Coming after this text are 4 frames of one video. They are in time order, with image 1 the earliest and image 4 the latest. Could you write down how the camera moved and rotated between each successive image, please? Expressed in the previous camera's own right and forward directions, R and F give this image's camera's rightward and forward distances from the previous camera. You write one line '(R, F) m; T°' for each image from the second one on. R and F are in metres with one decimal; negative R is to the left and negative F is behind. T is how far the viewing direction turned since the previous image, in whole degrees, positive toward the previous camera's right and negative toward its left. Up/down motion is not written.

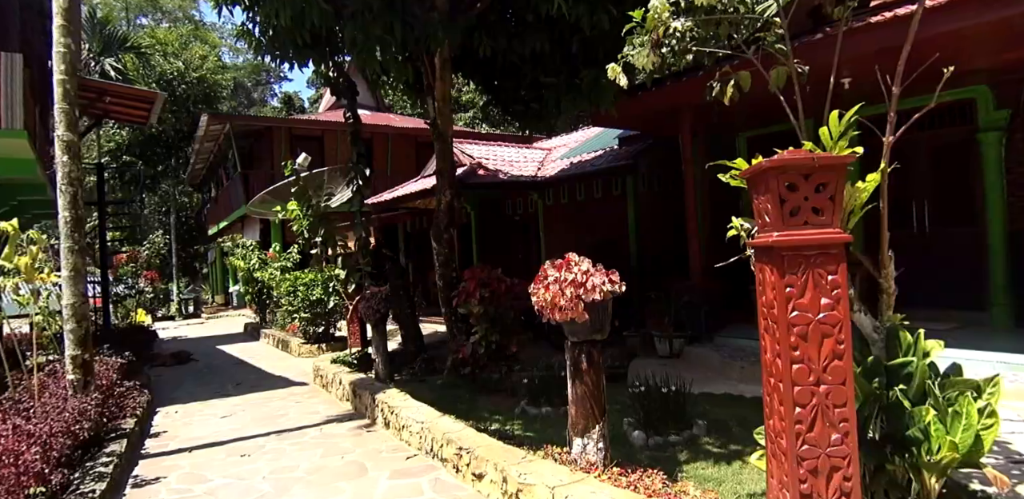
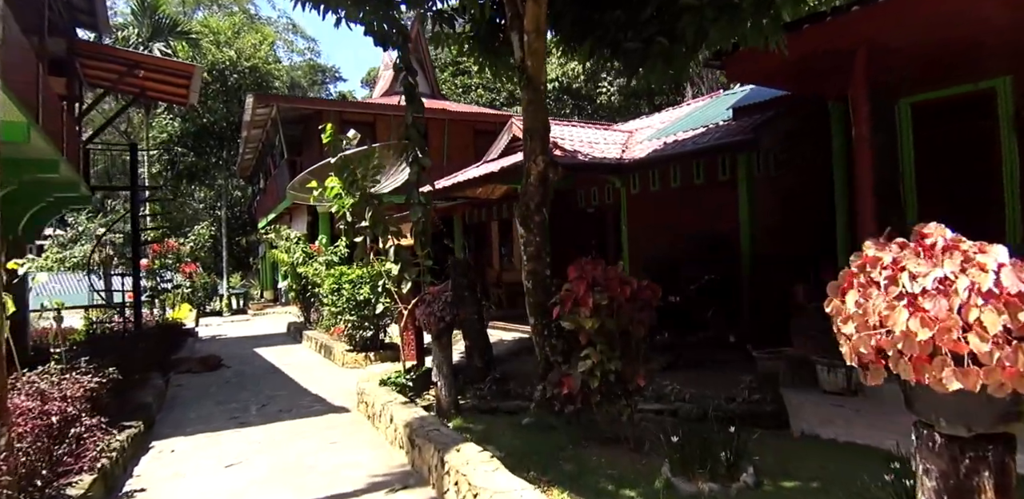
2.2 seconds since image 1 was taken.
(-0.5, +1.7) m; -4°
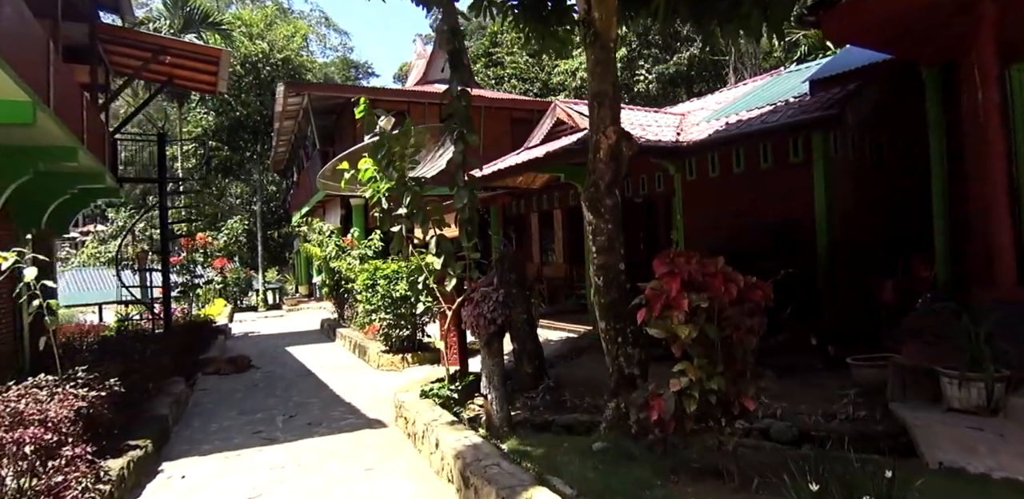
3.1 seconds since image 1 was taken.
(-0.2, +0.7) m; -3°
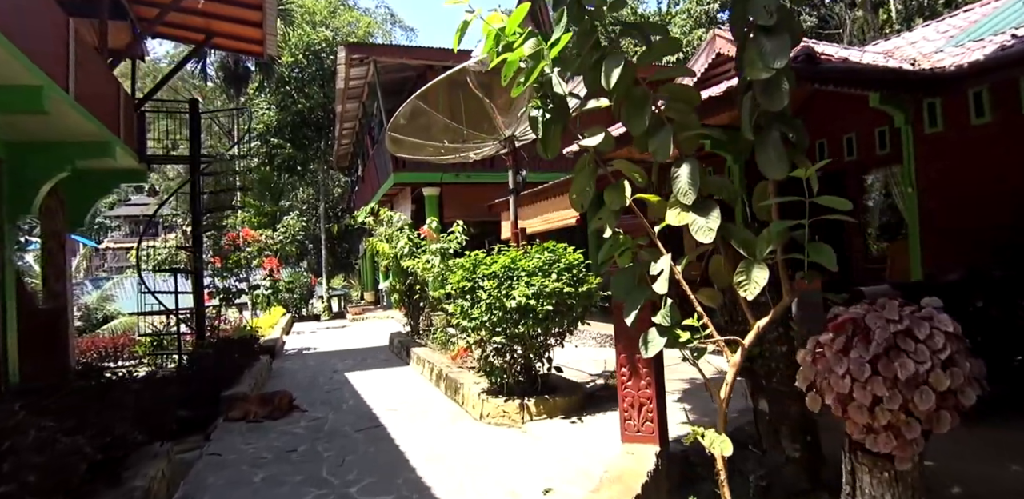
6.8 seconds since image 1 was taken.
(-0.9, +2.8) m; -6°
